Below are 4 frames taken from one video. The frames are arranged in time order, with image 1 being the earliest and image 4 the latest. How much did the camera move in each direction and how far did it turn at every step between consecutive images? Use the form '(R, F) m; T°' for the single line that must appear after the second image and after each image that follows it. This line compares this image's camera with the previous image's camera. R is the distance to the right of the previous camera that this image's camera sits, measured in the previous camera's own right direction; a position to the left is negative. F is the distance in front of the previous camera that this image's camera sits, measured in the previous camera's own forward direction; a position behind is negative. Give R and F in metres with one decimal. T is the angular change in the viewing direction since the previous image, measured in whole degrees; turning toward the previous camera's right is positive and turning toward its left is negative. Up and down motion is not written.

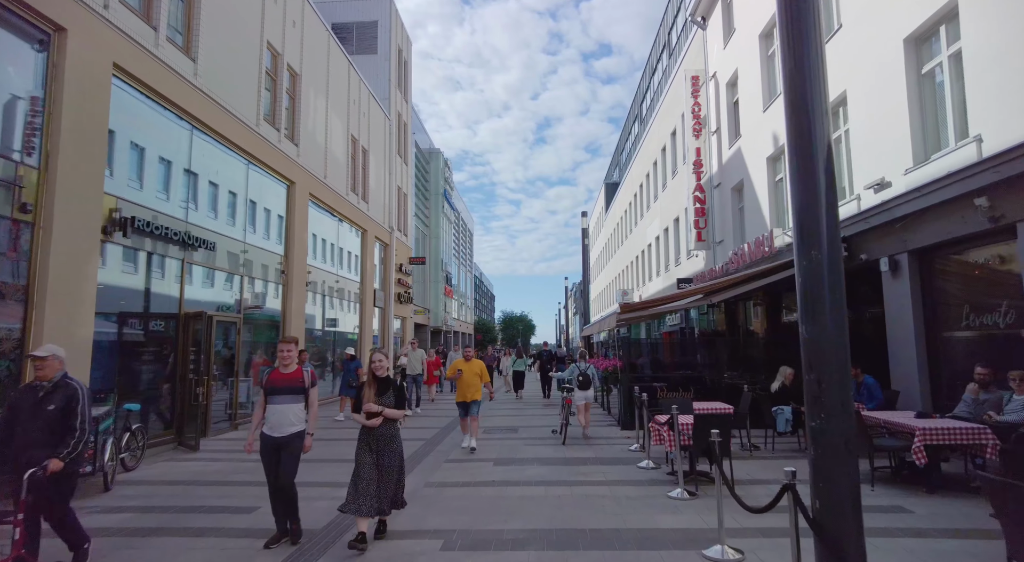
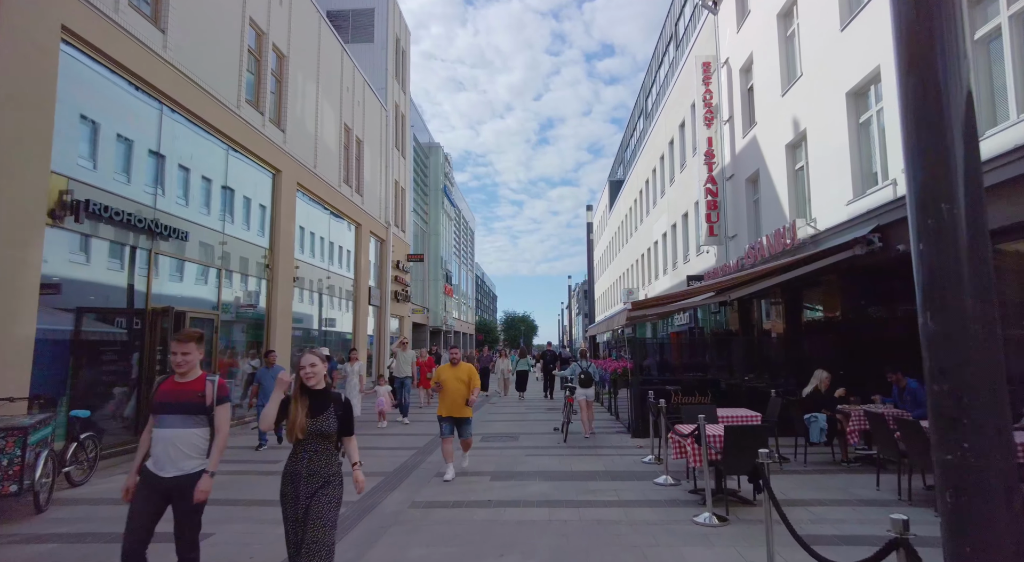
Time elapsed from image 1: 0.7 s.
(0.0, +1.0) m; 0°
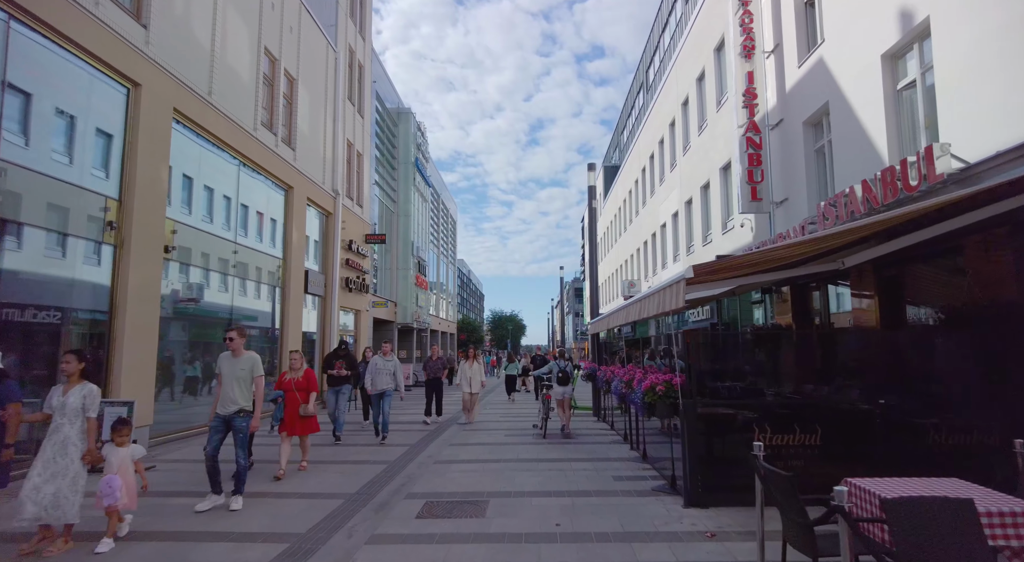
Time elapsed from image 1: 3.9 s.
(+0.3, +4.5) m; +1°
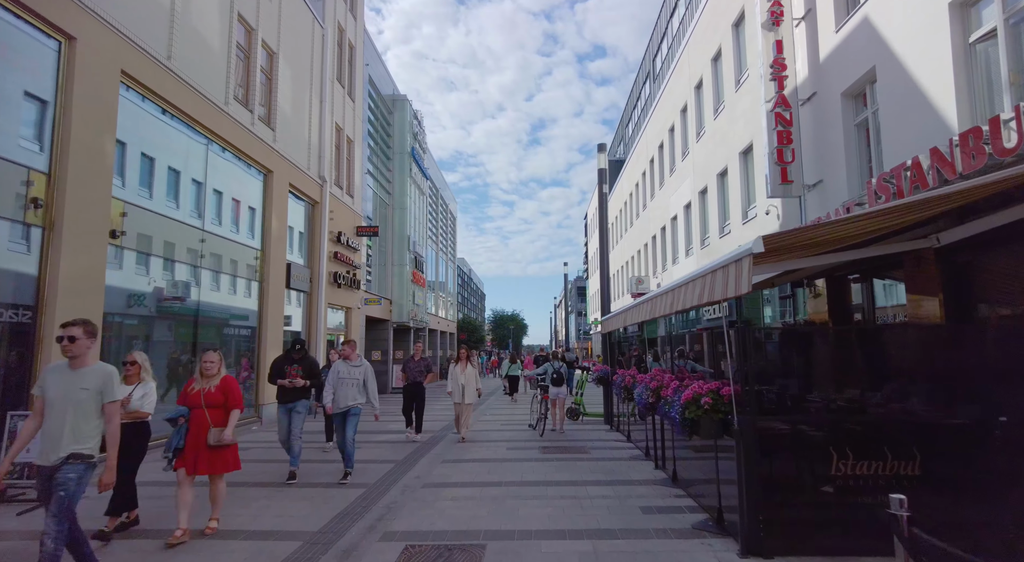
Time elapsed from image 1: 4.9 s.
(0.0, +1.4) m; 0°
